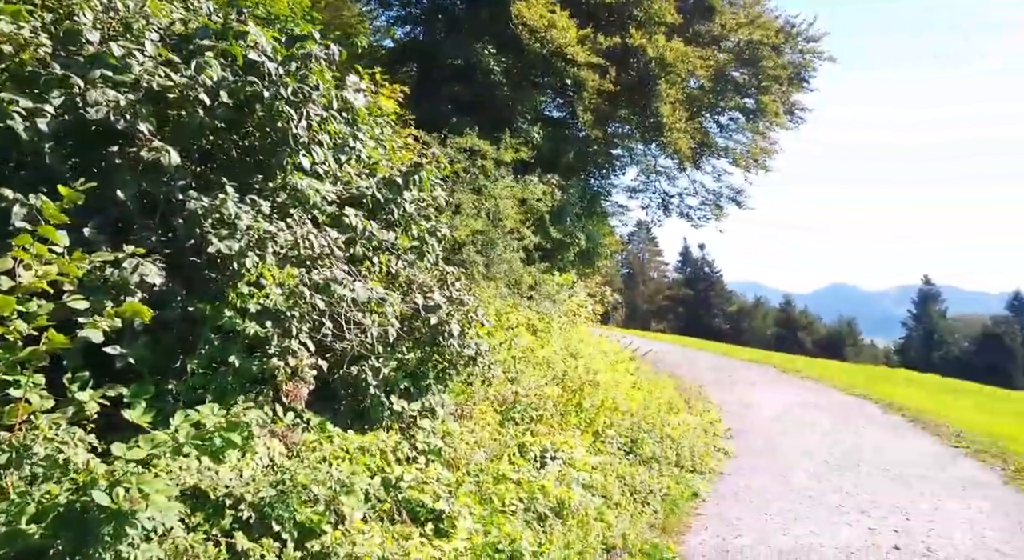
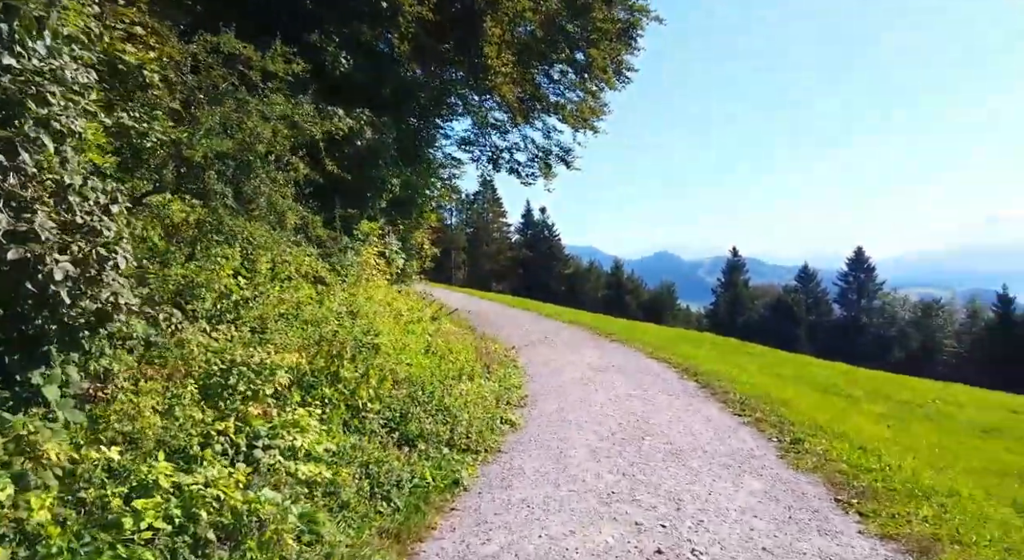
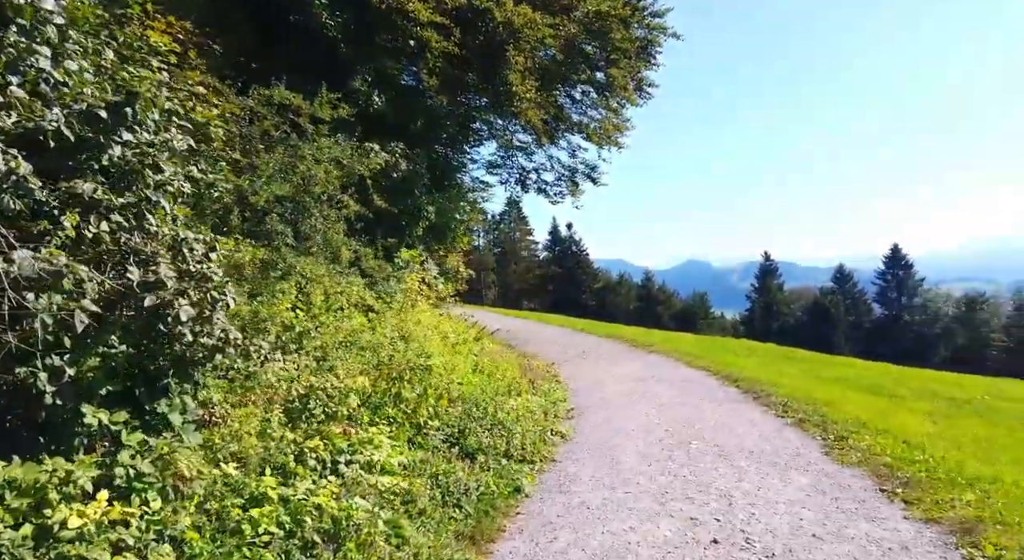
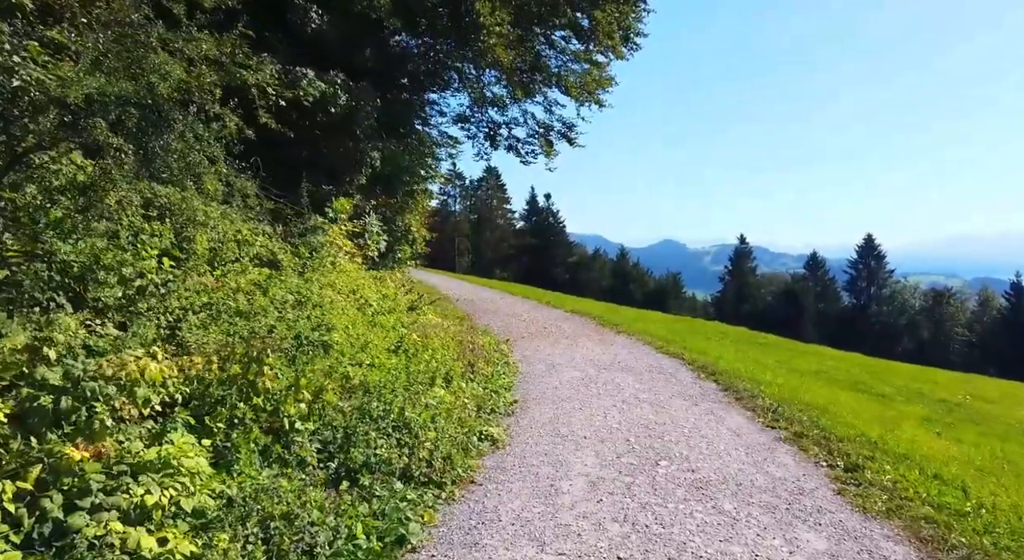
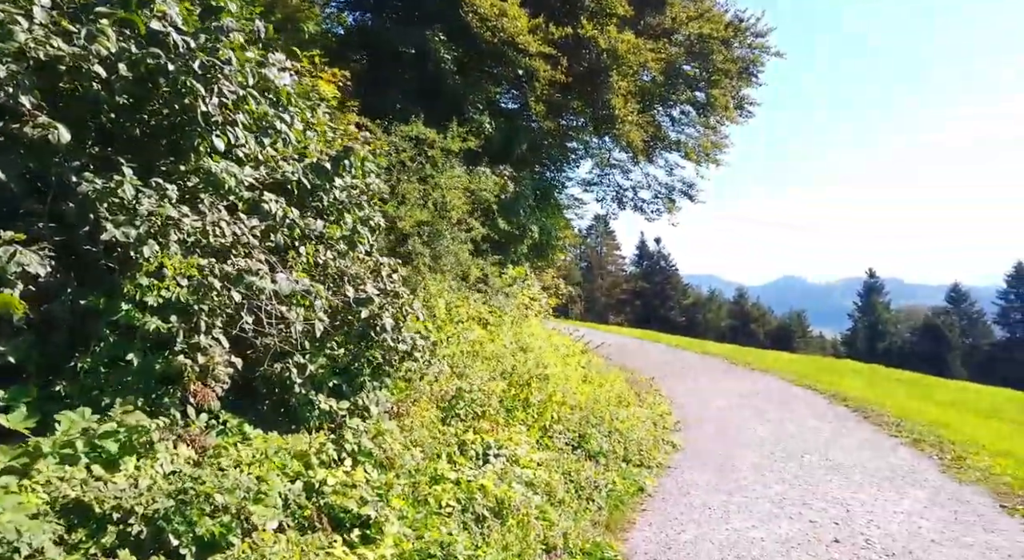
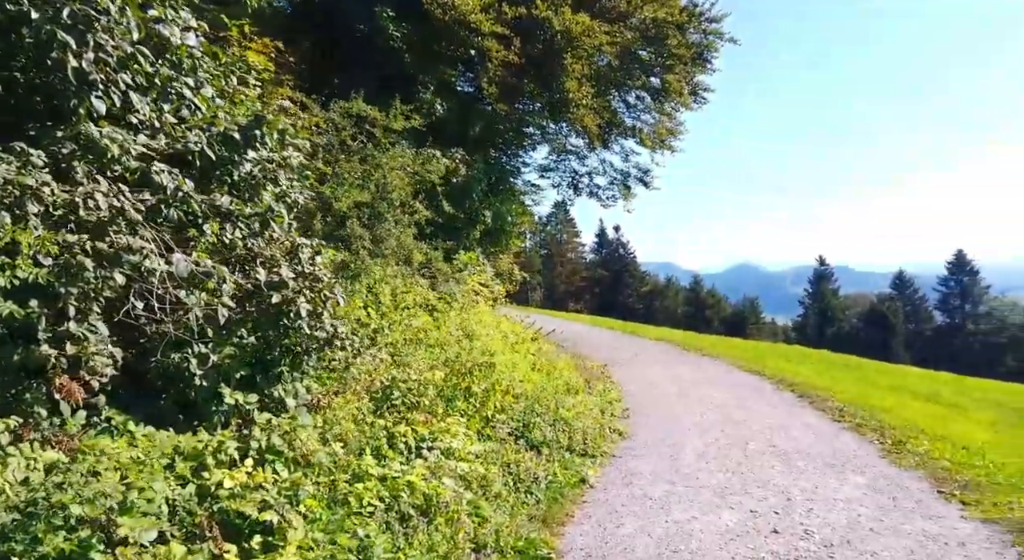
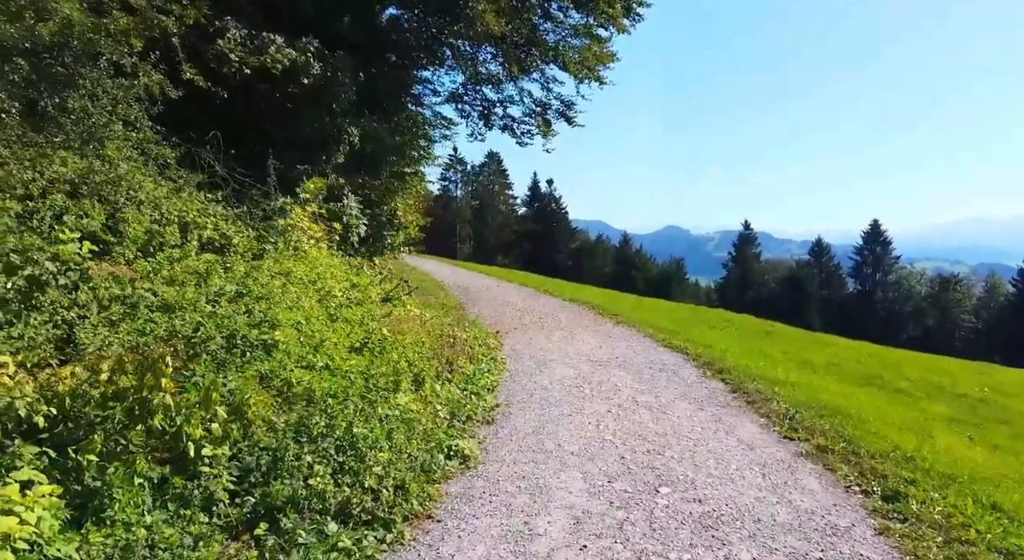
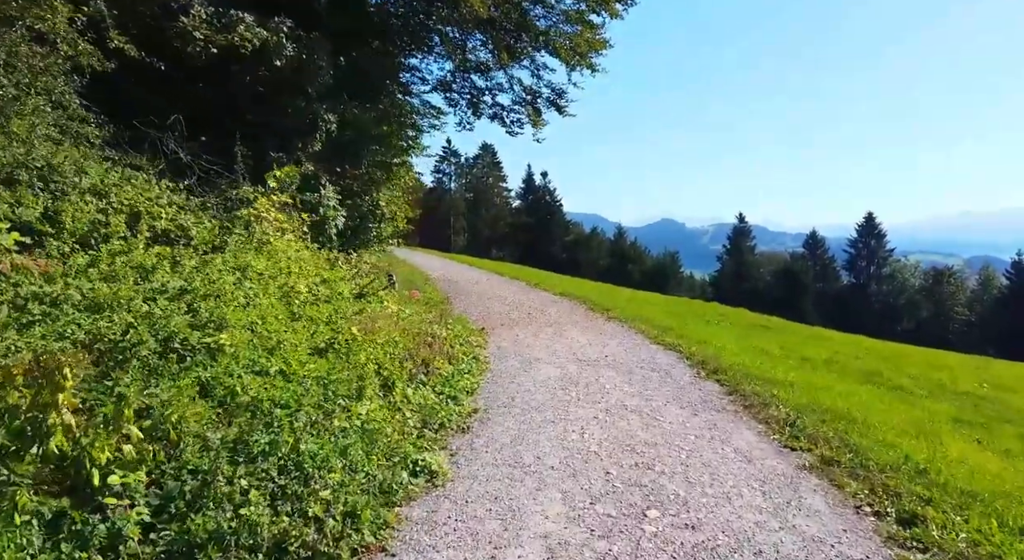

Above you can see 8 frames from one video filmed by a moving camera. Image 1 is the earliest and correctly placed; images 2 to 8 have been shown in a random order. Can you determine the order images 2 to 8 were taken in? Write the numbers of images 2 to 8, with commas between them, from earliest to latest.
5, 6, 3, 2, 4, 7, 8
